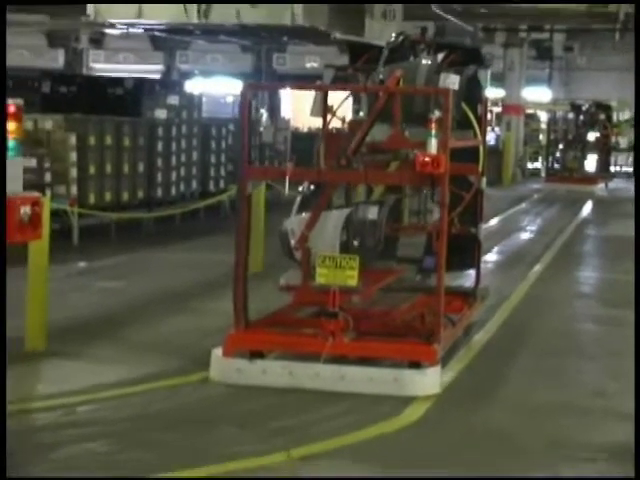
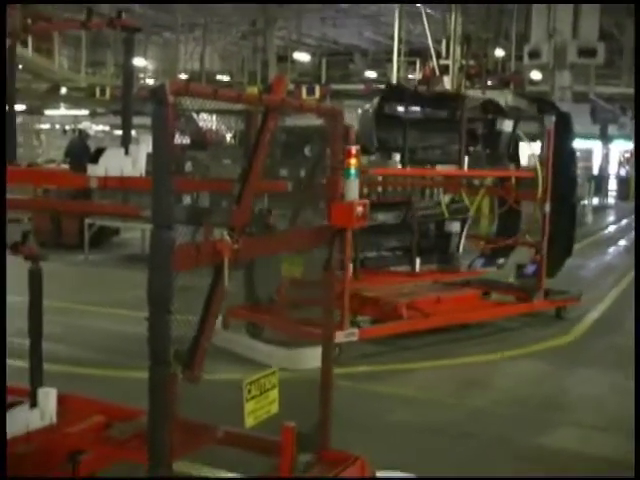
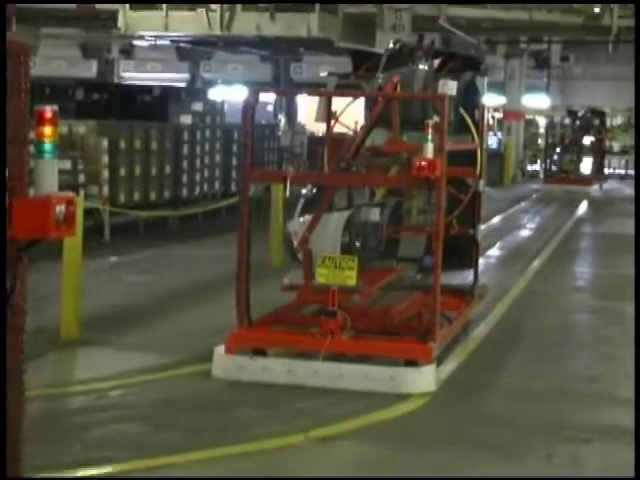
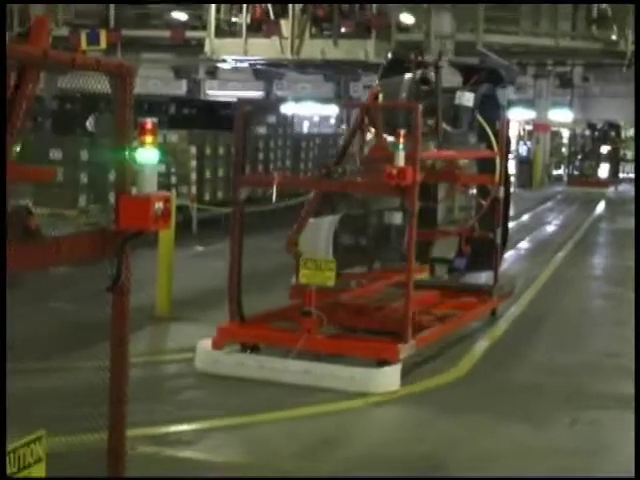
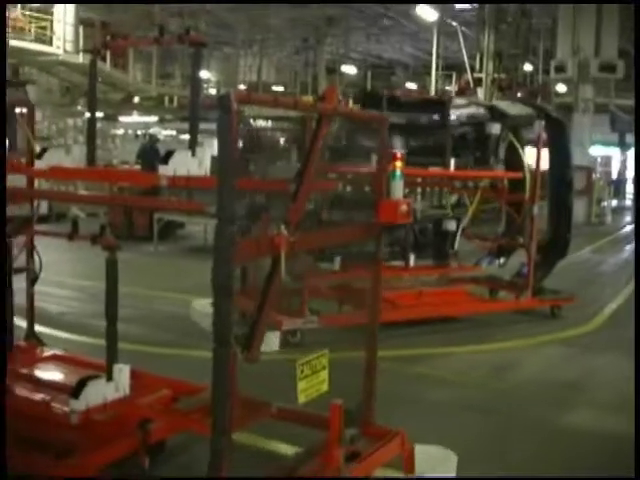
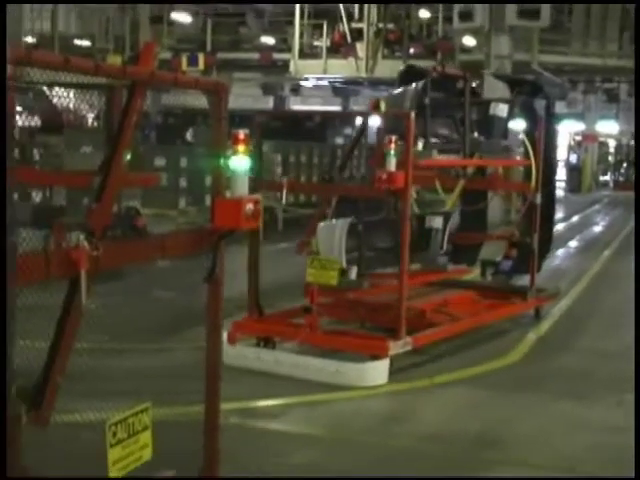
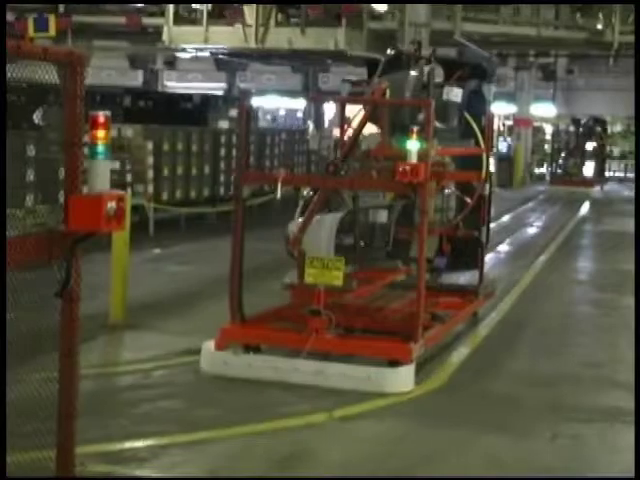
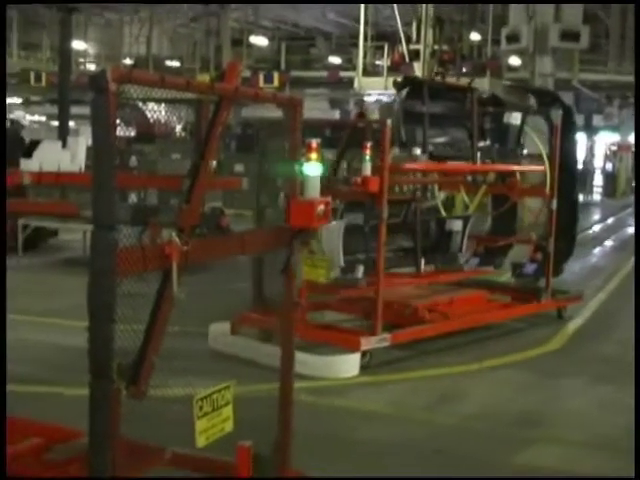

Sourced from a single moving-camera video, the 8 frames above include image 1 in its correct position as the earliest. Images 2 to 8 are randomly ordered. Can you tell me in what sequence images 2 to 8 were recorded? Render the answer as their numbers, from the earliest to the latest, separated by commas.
3, 7, 4, 6, 8, 2, 5
